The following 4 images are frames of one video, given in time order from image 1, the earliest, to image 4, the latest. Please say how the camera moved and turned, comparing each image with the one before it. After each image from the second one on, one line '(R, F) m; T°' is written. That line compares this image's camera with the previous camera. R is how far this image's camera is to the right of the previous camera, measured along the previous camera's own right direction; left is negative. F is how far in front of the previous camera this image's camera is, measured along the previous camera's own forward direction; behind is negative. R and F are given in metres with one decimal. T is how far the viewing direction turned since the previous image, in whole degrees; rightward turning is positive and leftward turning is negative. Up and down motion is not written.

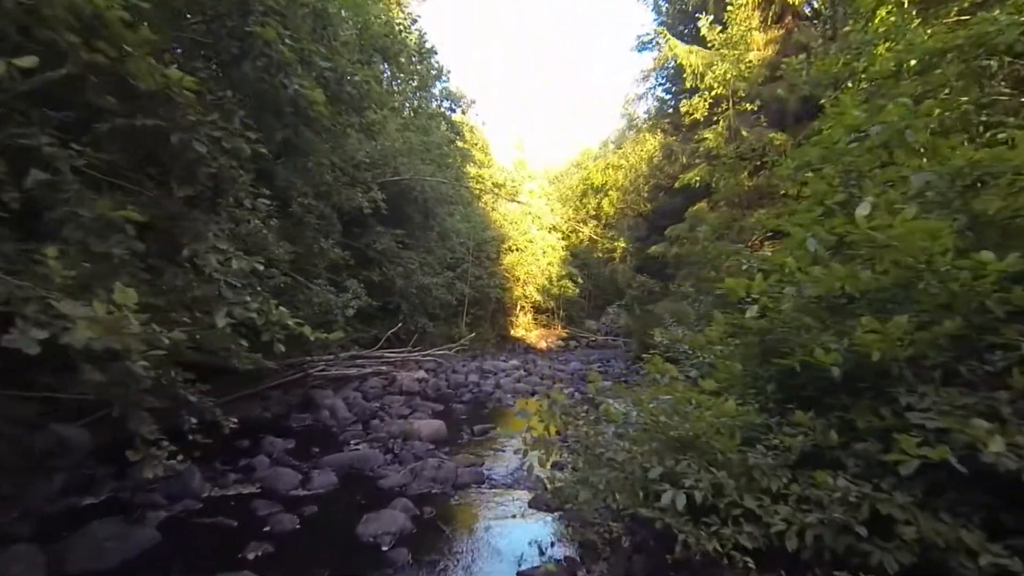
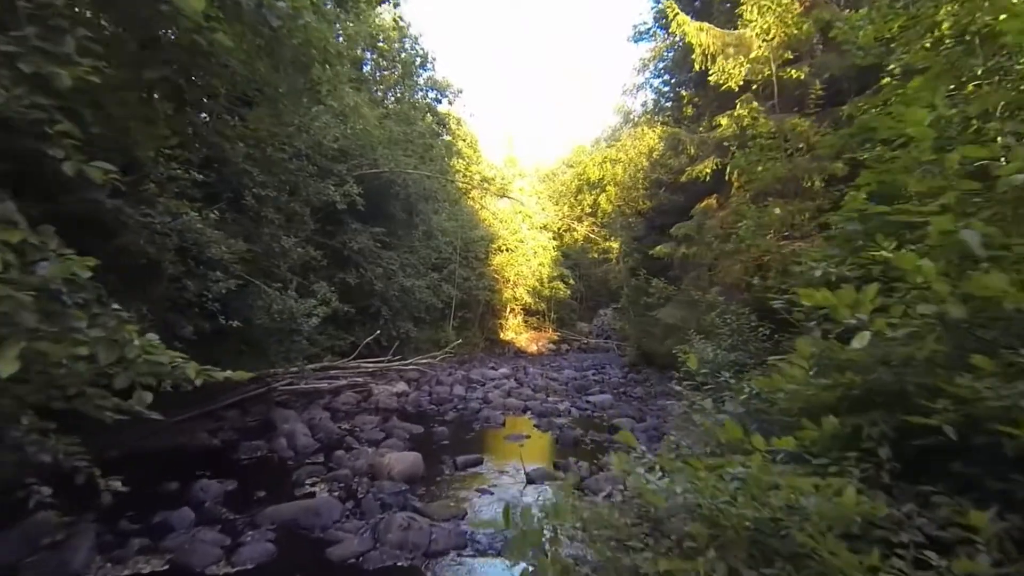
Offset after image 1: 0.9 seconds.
(0.0, +1.0) m; +1°
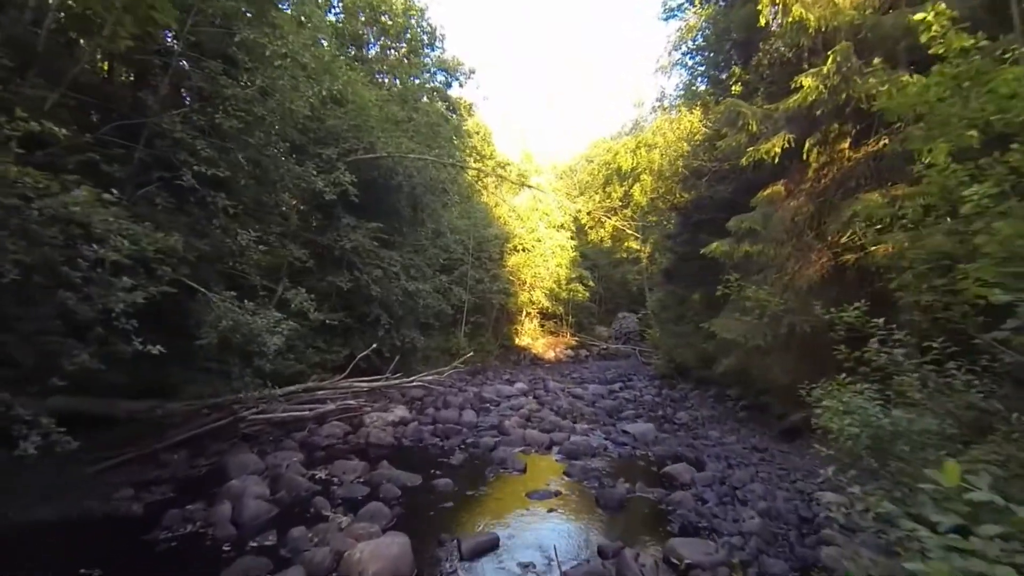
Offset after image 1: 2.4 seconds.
(-0.1, +1.6) m; -1°
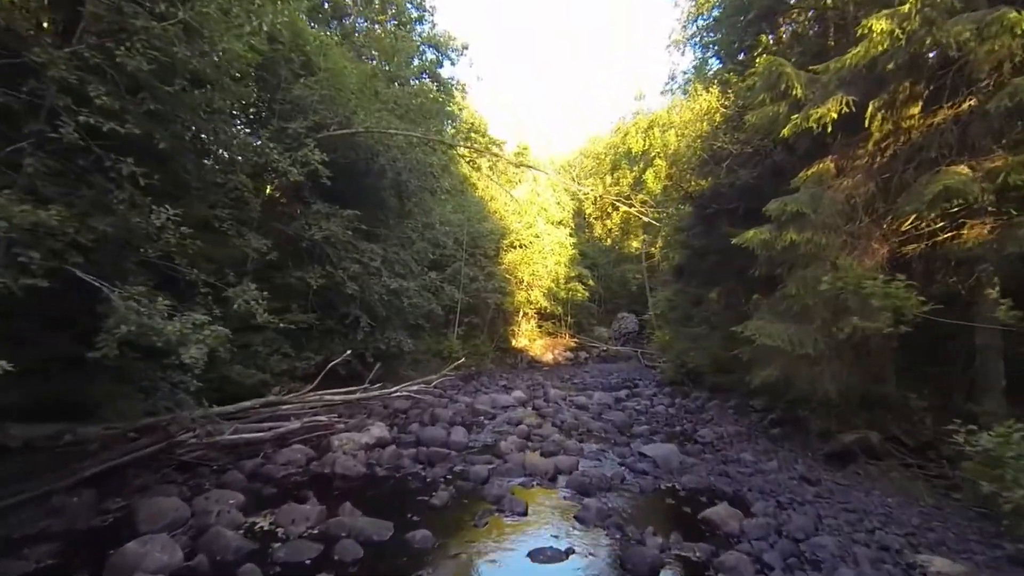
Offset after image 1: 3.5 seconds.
(0.0, +1.2) m; 0°
